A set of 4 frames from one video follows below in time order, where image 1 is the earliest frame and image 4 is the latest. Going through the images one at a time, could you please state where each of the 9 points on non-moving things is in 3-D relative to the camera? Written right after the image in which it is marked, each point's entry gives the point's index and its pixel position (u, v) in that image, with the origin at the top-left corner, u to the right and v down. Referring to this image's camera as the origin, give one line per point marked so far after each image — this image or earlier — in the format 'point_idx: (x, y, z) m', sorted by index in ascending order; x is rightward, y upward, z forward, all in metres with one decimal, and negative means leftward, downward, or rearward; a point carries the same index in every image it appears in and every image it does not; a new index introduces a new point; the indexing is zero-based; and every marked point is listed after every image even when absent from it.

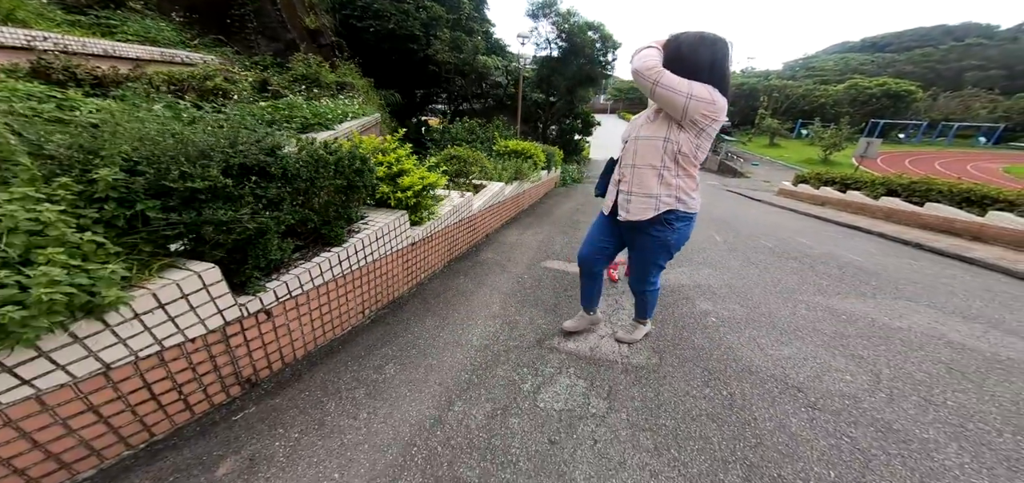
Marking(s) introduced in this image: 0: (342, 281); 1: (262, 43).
0: (-0.9, -0.2, +1.8) m
1: (-4.9, +3.9, +6.5) m
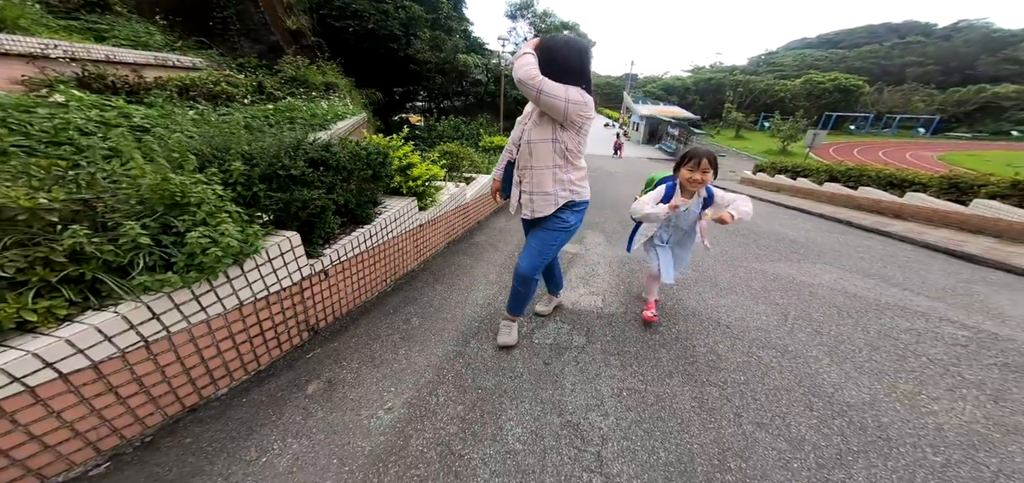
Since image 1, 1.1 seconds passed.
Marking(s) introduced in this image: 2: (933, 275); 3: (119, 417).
0: (-1.0, -0.1, +2.2) m
1: (-5.3, +3.9, +6.6) m
2: (+4.6, -0.4, +3.6) m
3: (-1.3, -0.6, +1.2) m
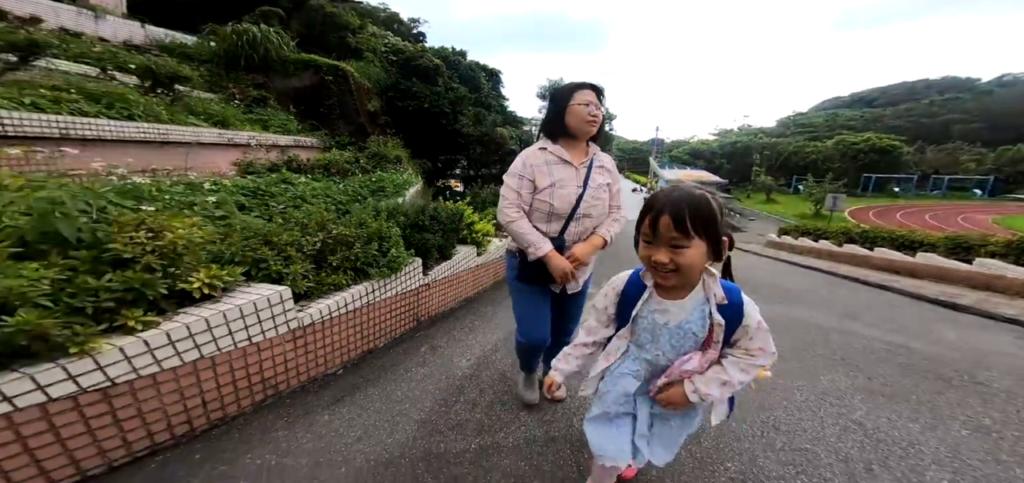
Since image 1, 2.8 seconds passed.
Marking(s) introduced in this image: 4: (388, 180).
0: (-0.6, -0.4, +3.5) m
1: (-4.4, +3.0, +8.8) m
2: (+5.0, -1.0, +4.2) m
3: (-1.1, -0.7, +2.4) m
4: (-2.2, +1.1, +6.0) m
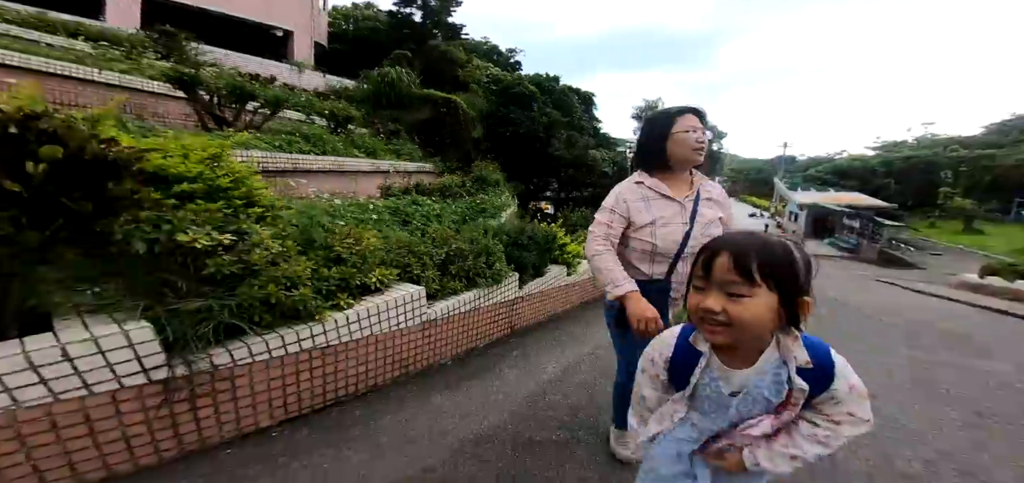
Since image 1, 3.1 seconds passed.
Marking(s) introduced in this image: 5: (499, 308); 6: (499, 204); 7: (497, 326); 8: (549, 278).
0: (+0.3, -0.6, +3.8) m
1: (-1.7, +2.6, +10.1) m
2: (+5.9, -1.6, +3.1) m
3: (-0.4, -0.8, +2.9) m
4: (-0.5, +0.8, +6.8) m
5: (-0.1, -0.6, +3.2) m
6: (-0.3, +0.8, +7.0) m
7: (-0.2, -0.8, +3.2) m
8: (+0.4, -0.4, +3.9) m
